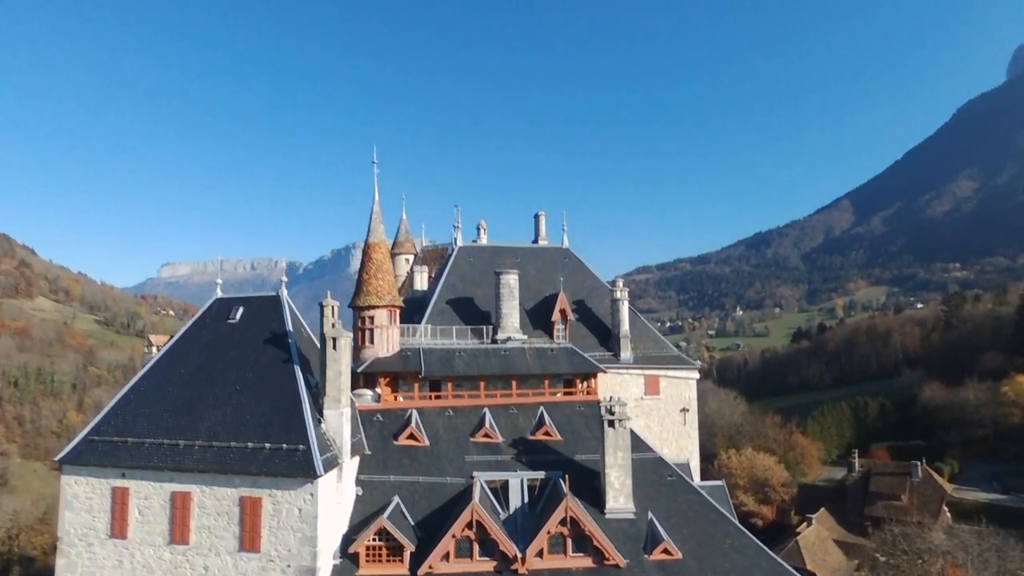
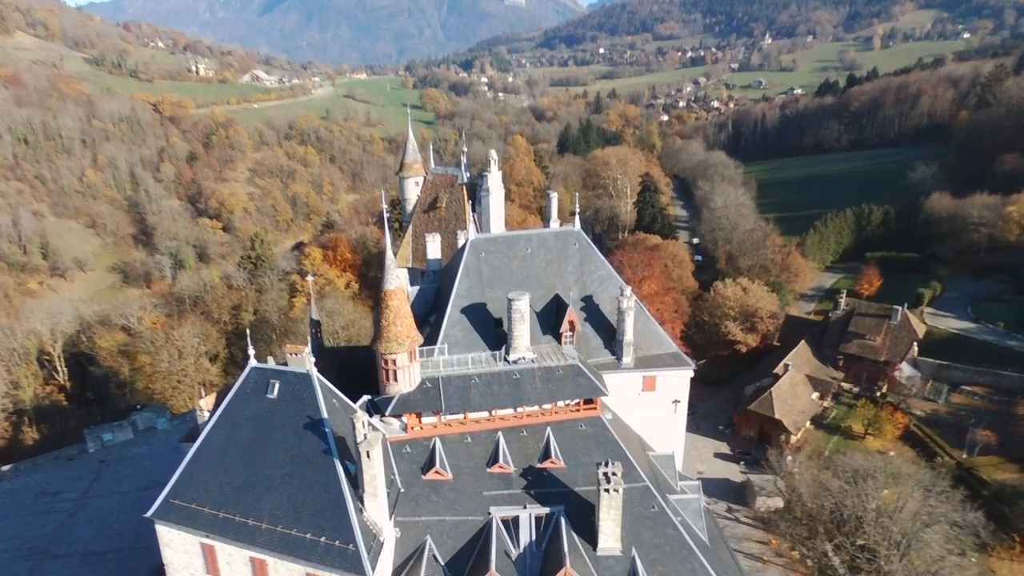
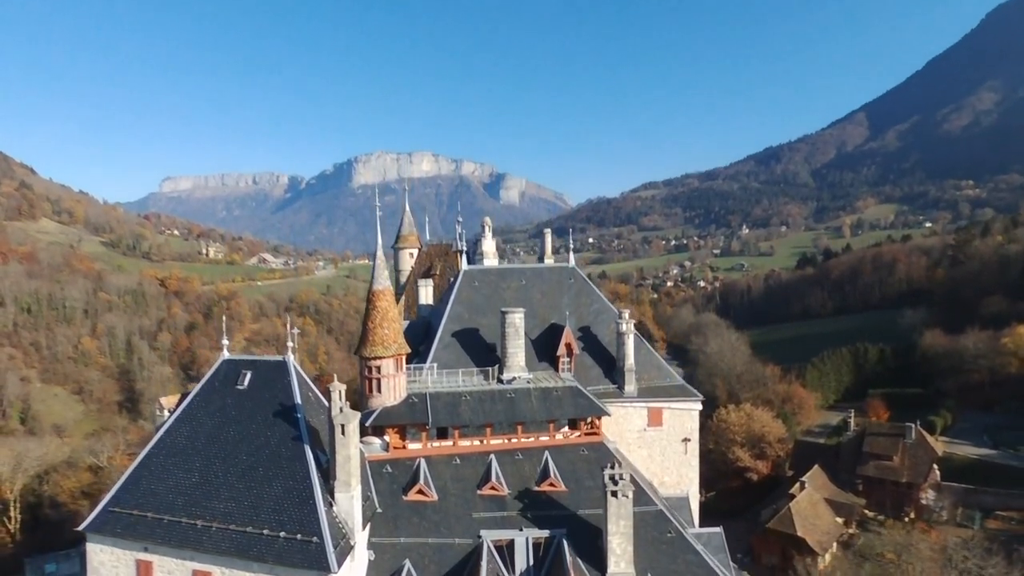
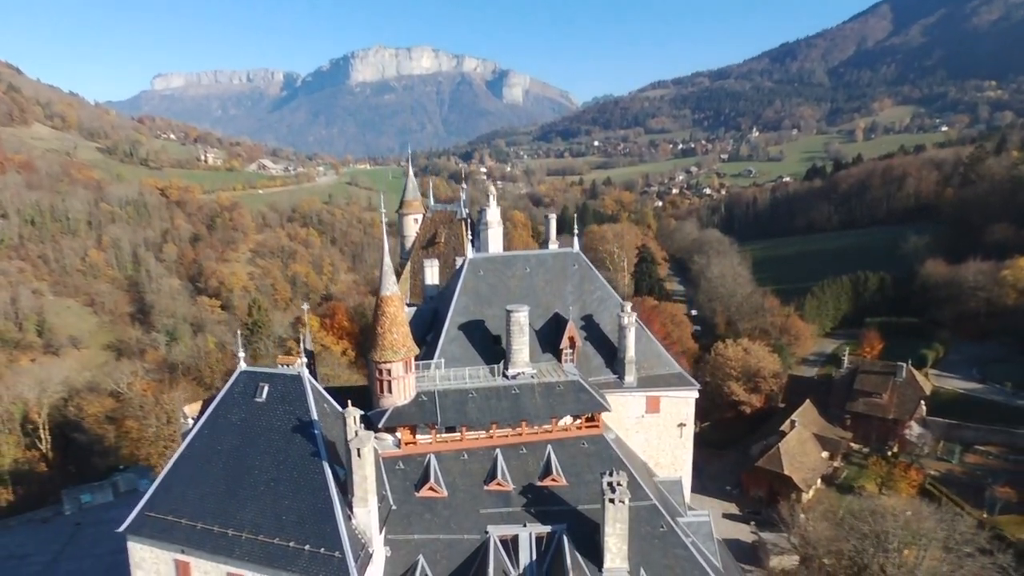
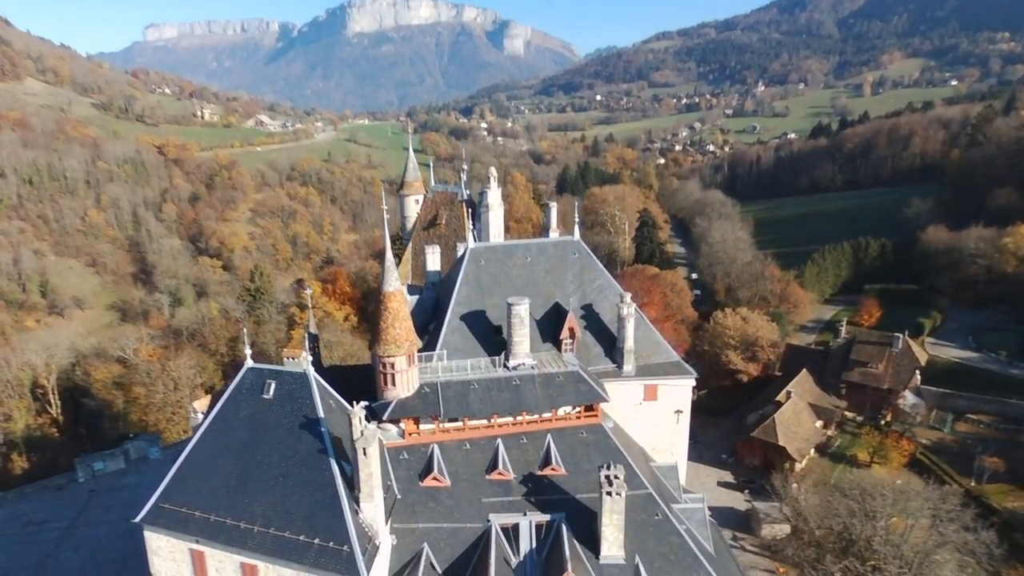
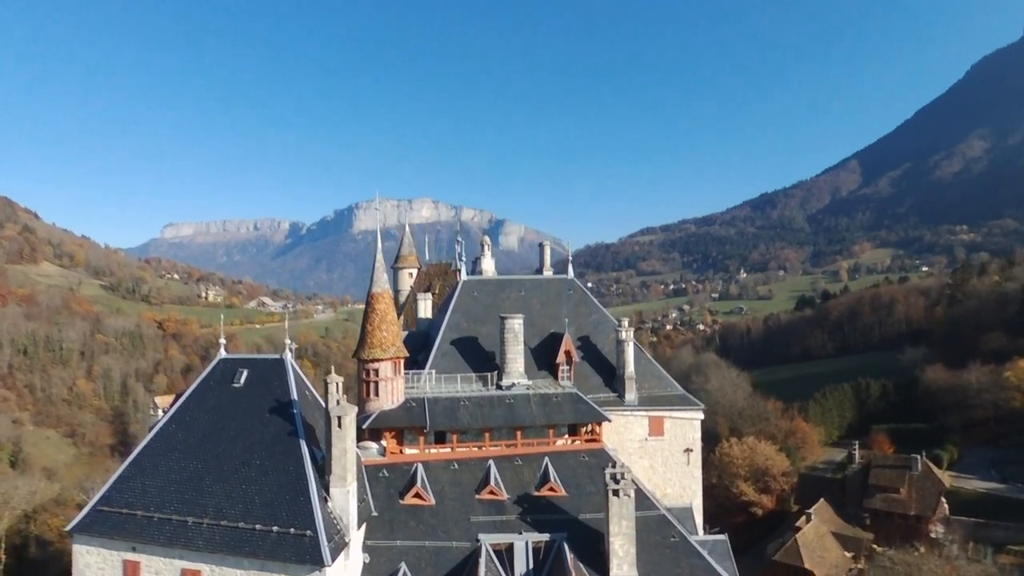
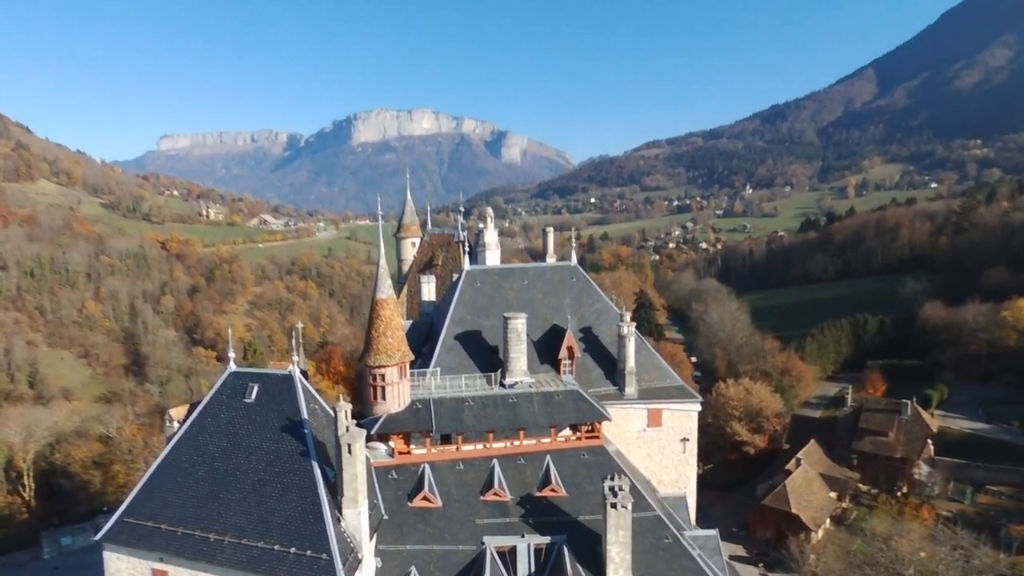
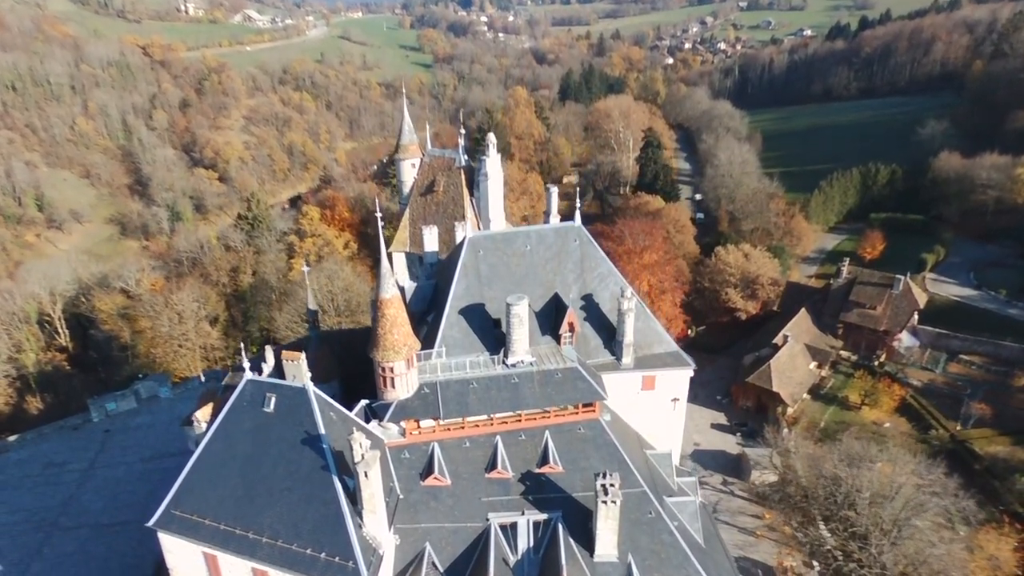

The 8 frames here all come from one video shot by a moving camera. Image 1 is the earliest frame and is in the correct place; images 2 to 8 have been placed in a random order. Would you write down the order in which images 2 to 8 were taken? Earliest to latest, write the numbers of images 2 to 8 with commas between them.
6, 3, 7, 4, 5, 2, 8
